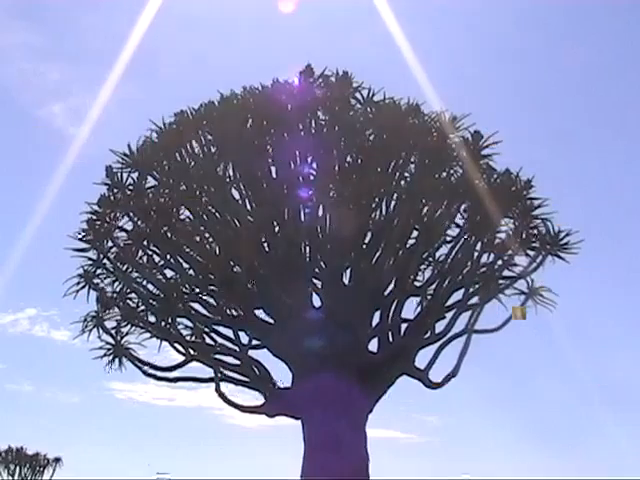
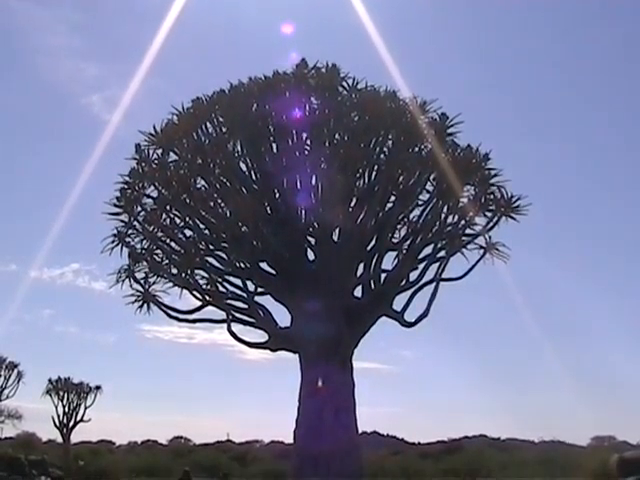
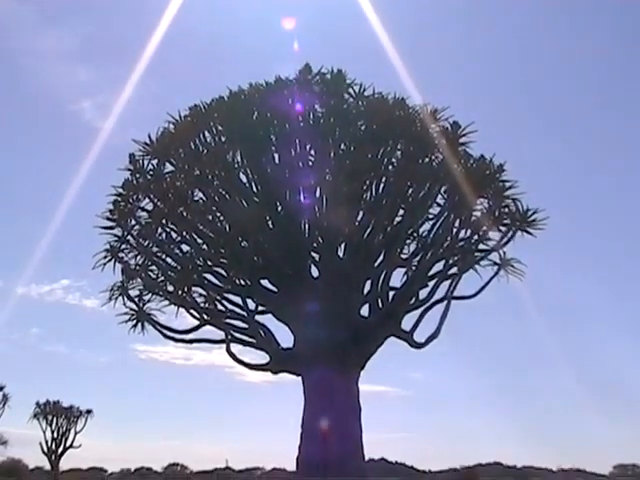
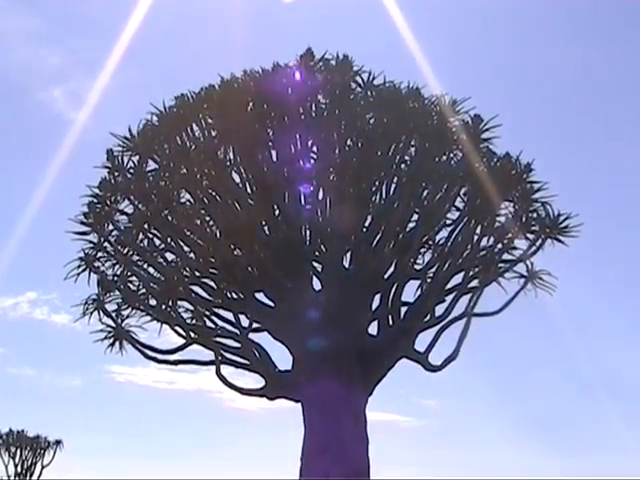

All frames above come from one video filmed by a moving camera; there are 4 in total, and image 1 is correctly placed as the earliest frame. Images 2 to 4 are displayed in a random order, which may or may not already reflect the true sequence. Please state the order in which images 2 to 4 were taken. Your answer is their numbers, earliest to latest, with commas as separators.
4, 3, 2
